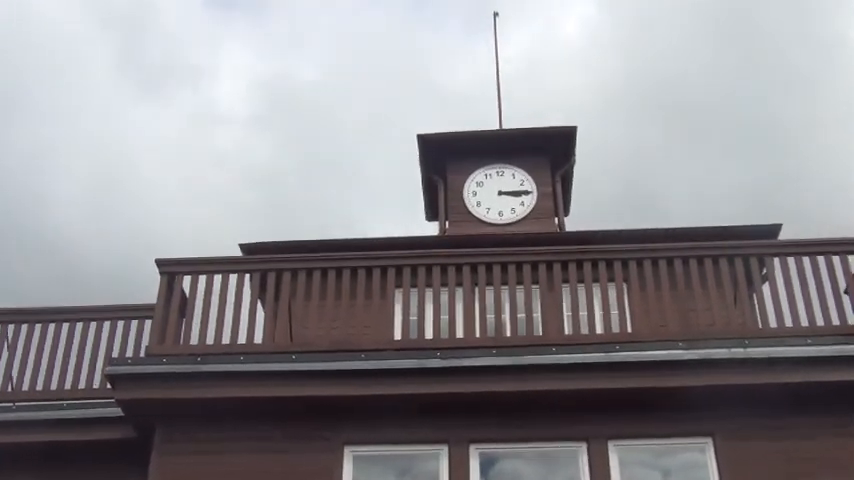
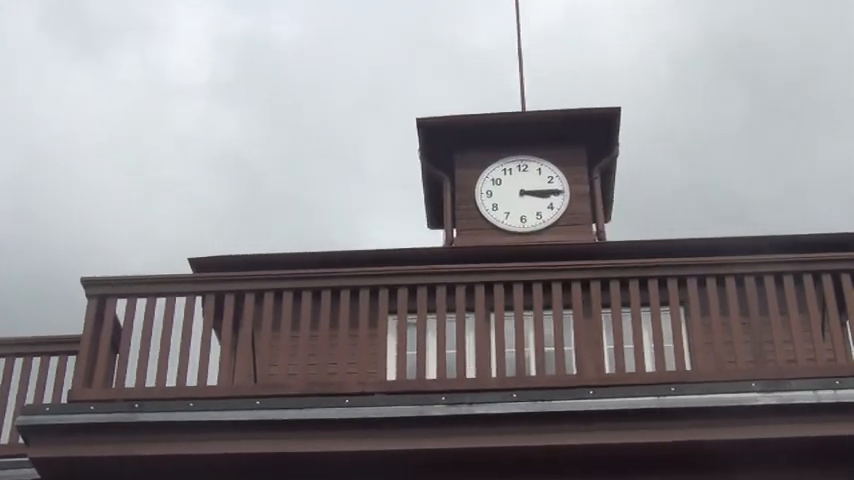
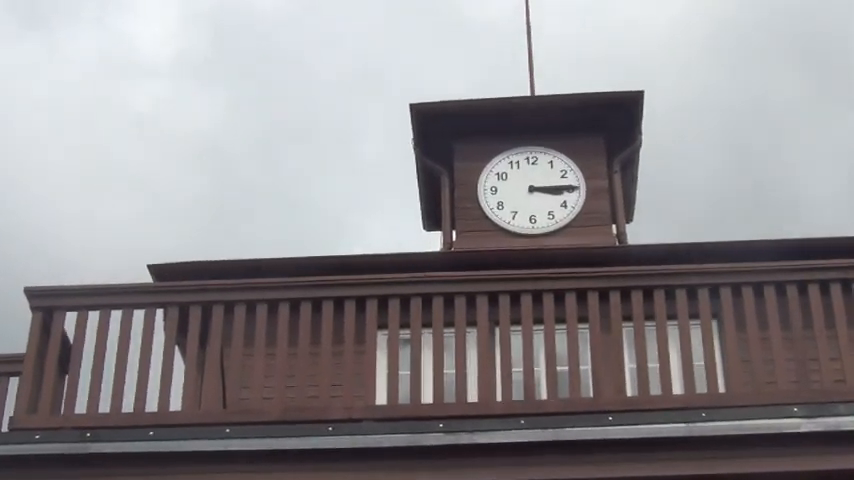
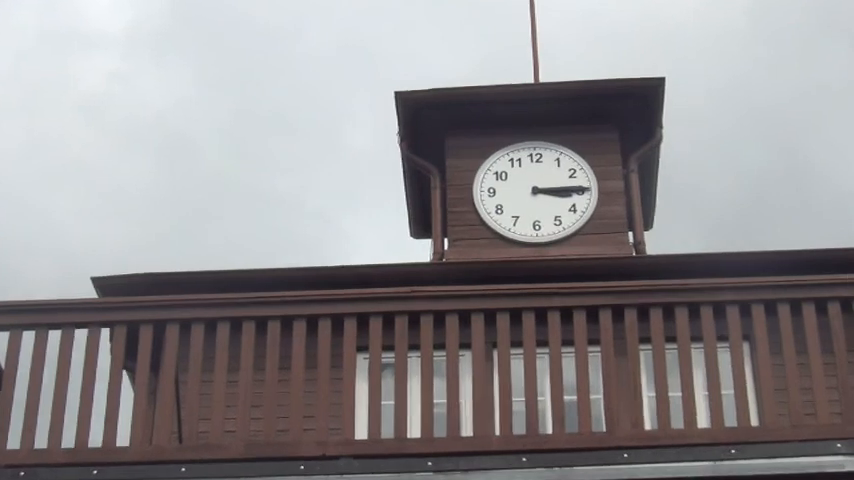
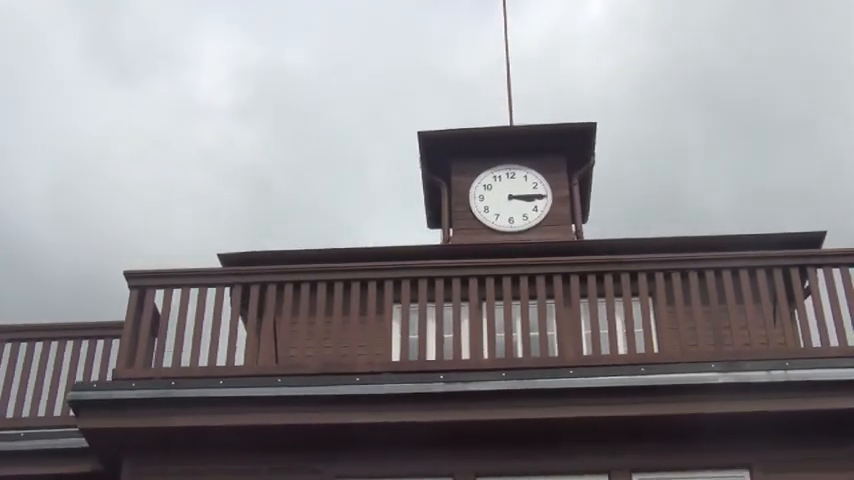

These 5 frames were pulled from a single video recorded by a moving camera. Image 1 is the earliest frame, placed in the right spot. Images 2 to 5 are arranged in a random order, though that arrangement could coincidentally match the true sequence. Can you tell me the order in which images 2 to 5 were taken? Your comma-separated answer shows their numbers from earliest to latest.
5, 2, 3, 4
